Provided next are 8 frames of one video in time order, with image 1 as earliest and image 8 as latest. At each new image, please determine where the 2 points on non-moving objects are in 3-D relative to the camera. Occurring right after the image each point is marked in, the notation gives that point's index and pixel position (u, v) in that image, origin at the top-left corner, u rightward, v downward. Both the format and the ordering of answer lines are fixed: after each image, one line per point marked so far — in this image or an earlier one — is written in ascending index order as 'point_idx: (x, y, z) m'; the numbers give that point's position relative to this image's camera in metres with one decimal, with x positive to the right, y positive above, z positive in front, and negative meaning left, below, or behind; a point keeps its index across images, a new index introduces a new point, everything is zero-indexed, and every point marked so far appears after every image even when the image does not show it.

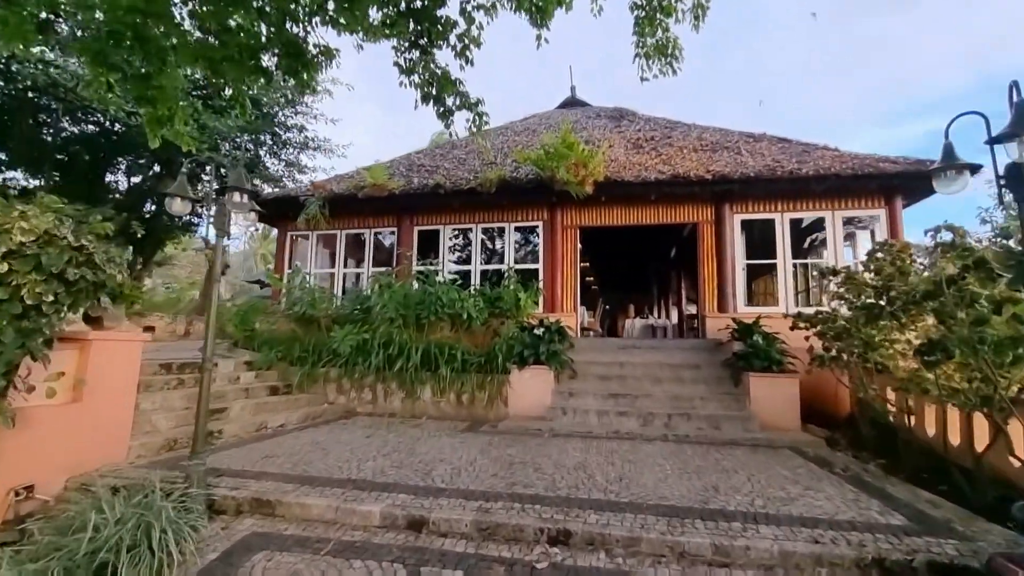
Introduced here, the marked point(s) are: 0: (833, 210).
0: (+5.0, +1.2, +7.8) m
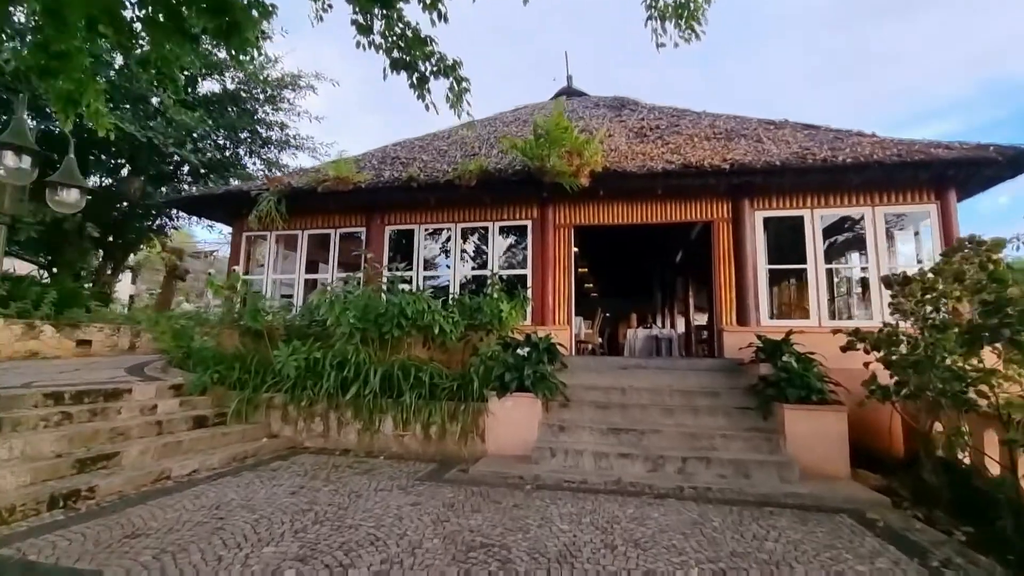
0: (+4.8, +1.1, +6.6) m
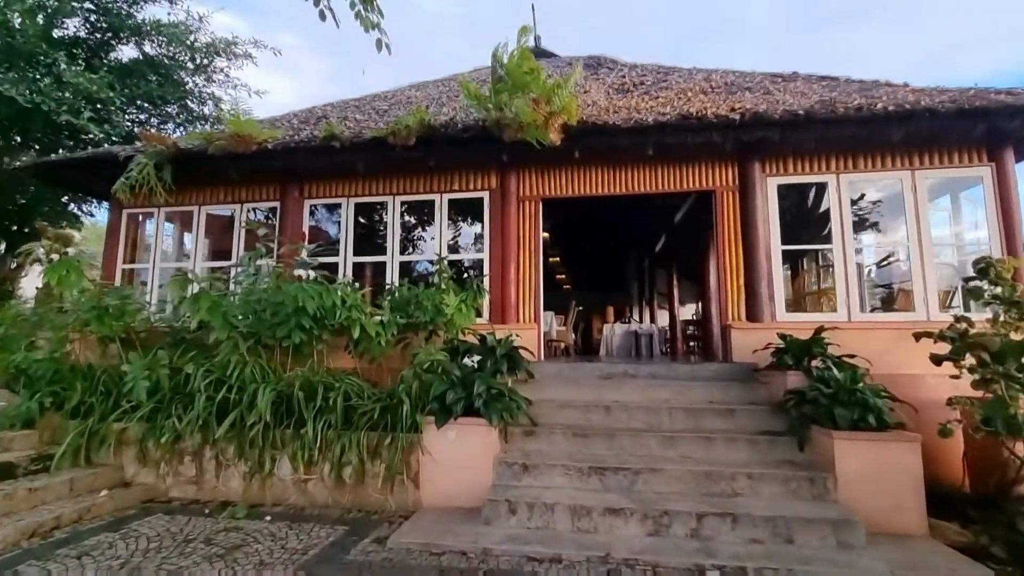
0: (+4.2, +1.2, +5.3) m
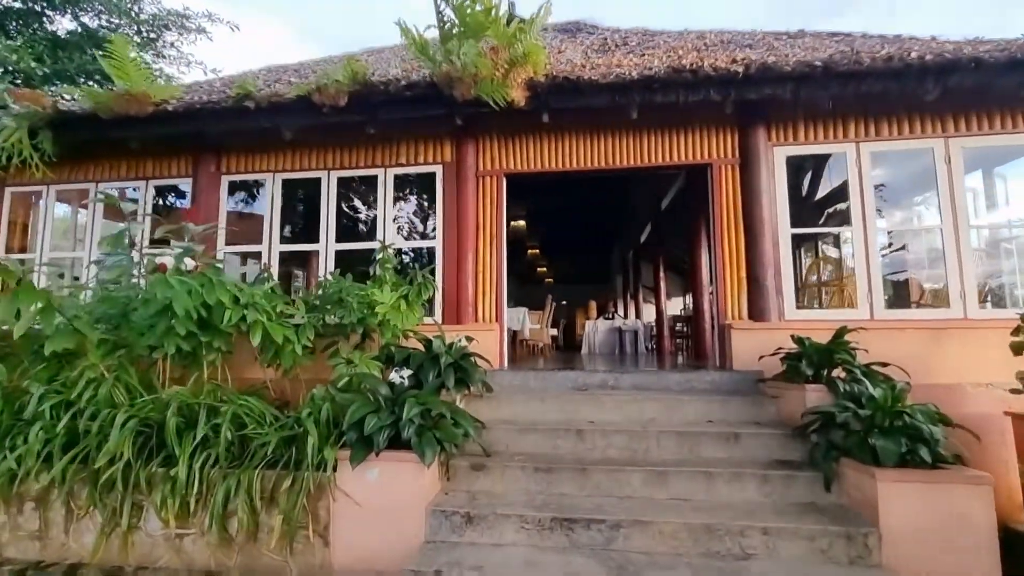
0: (+3.8, +1.3, +4.4) m
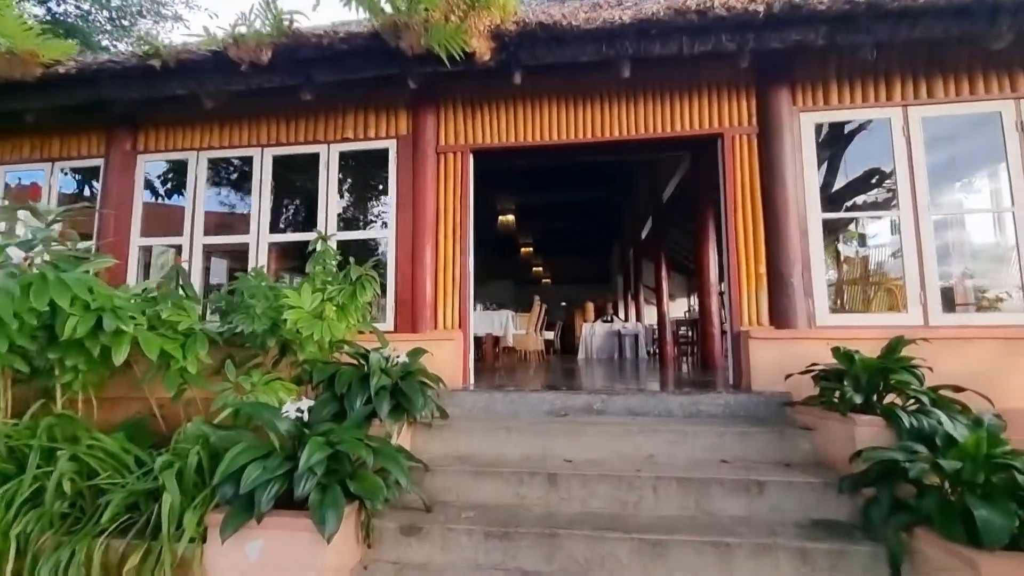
0: (+3.6, +1.3, +3.5) m
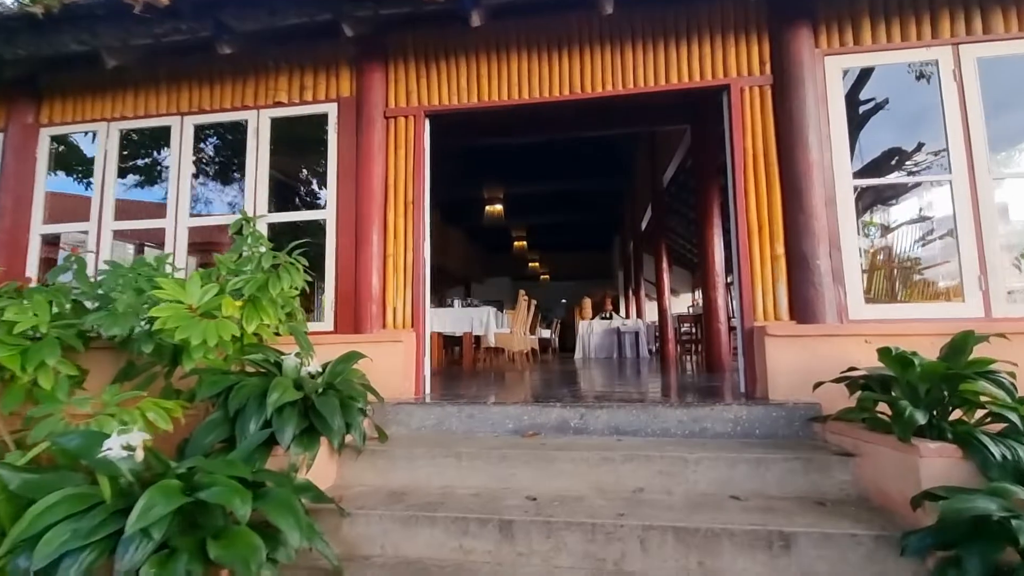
0: (+3.3, +1.4, +2.8) m
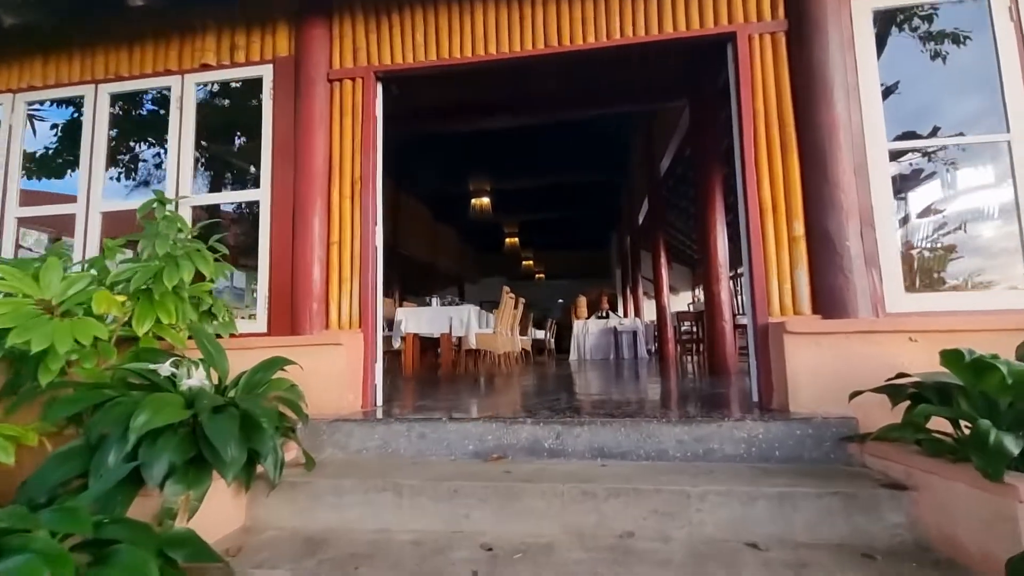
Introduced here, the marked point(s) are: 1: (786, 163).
0: (+3.1, +1.5, +2.3) m
1: (+1.4, +0.6, +2.5) m
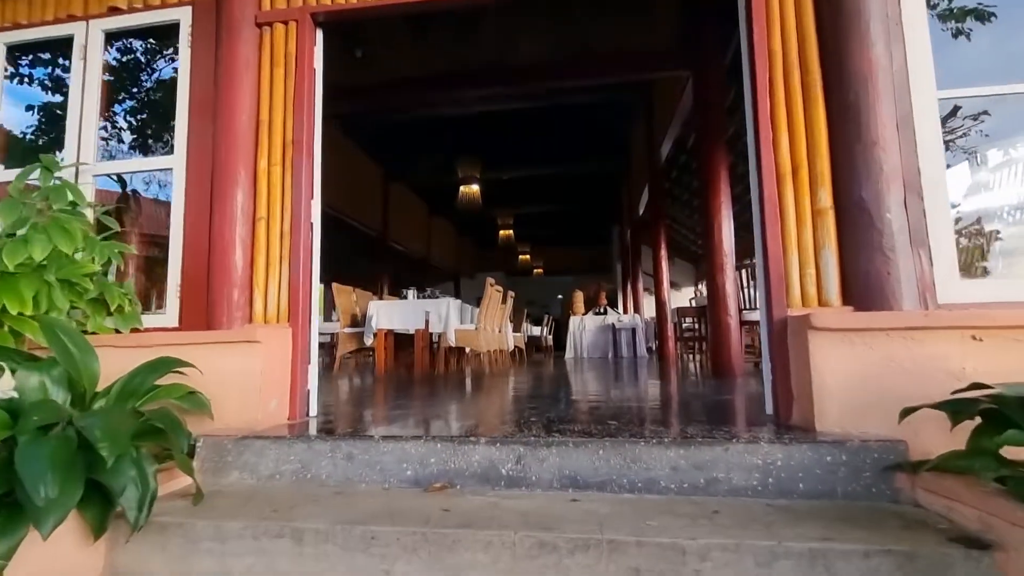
0: (+2.9, +1.6, +1.8) m
1: (+1.2, +0.7, +2.0) m
